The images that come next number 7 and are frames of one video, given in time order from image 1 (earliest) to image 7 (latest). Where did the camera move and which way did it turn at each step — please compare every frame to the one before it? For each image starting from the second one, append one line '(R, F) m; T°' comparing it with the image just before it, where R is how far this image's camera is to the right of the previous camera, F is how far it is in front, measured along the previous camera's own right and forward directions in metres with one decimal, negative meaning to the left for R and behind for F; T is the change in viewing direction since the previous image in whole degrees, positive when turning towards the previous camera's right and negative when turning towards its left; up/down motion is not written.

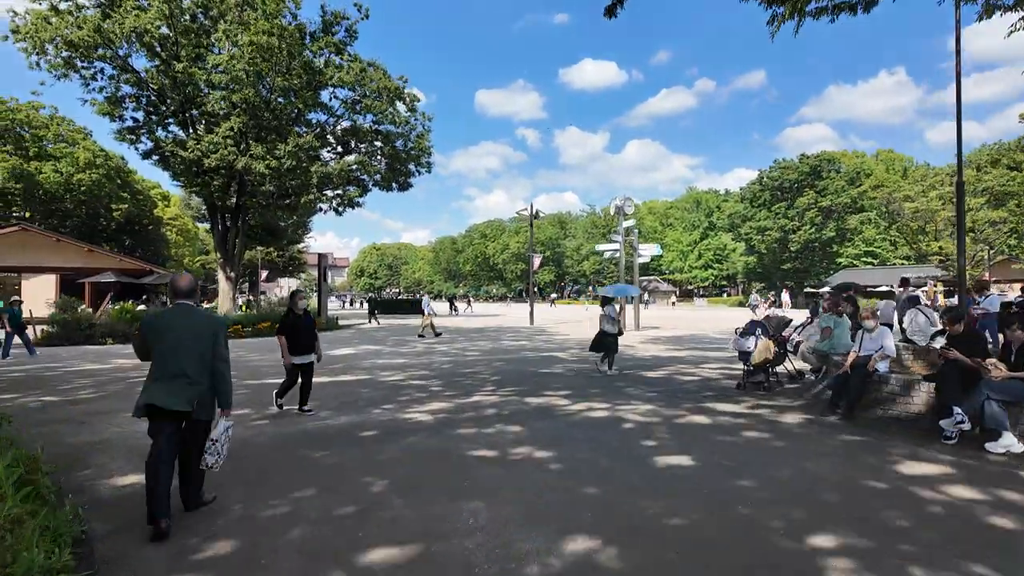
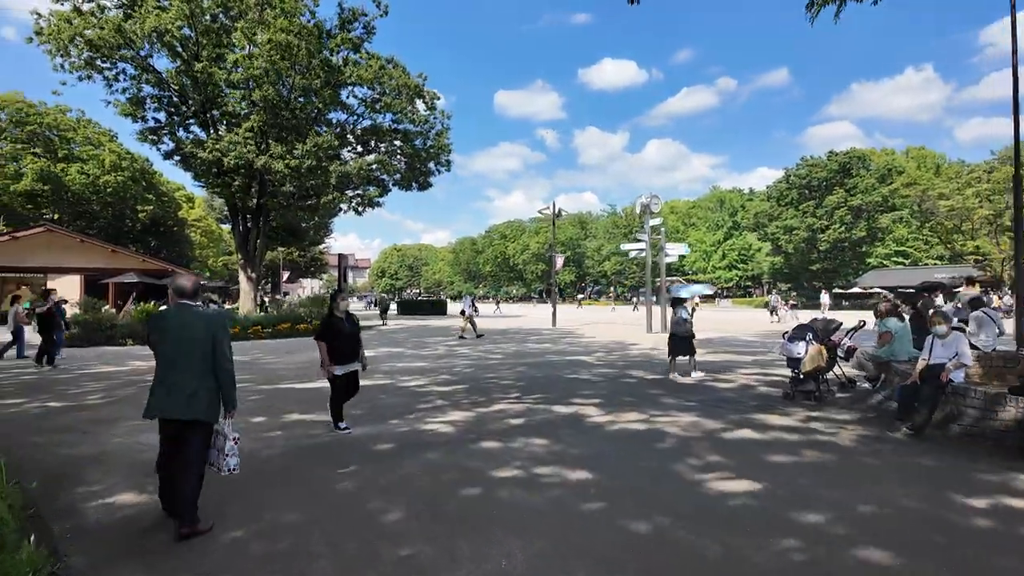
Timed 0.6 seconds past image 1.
(-0.1, +0.6) m; -2°
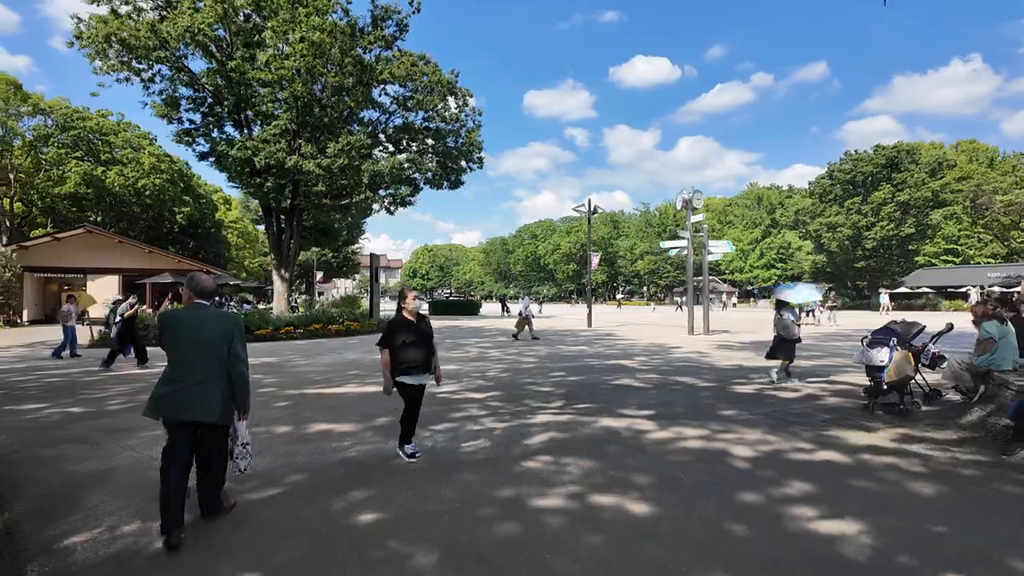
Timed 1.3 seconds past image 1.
(-0.2, +0.7) m; -3°
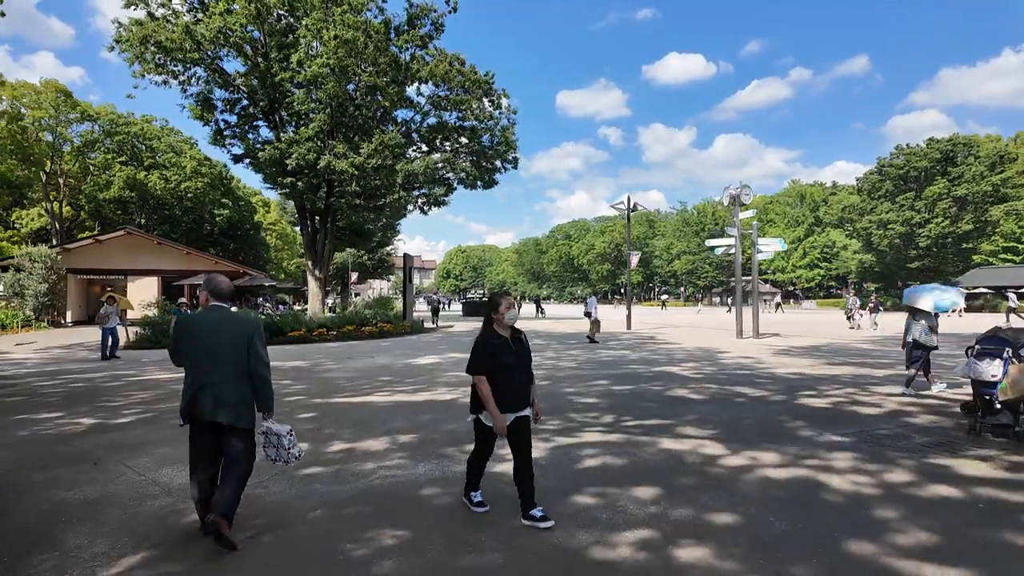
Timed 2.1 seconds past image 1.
(-0.1, +0.8) m; -3°
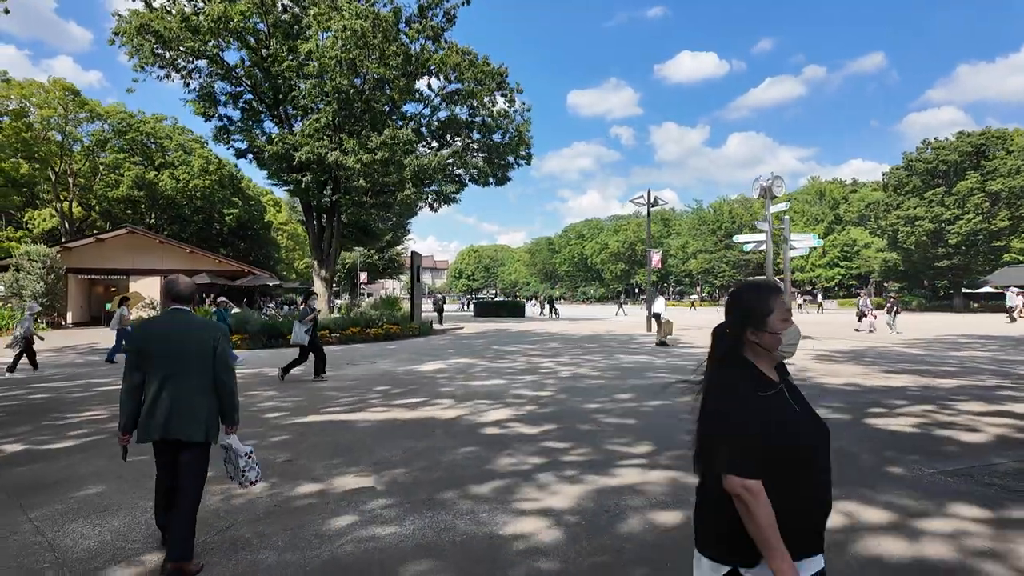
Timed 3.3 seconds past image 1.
(0.0, +1.3) m; -1°
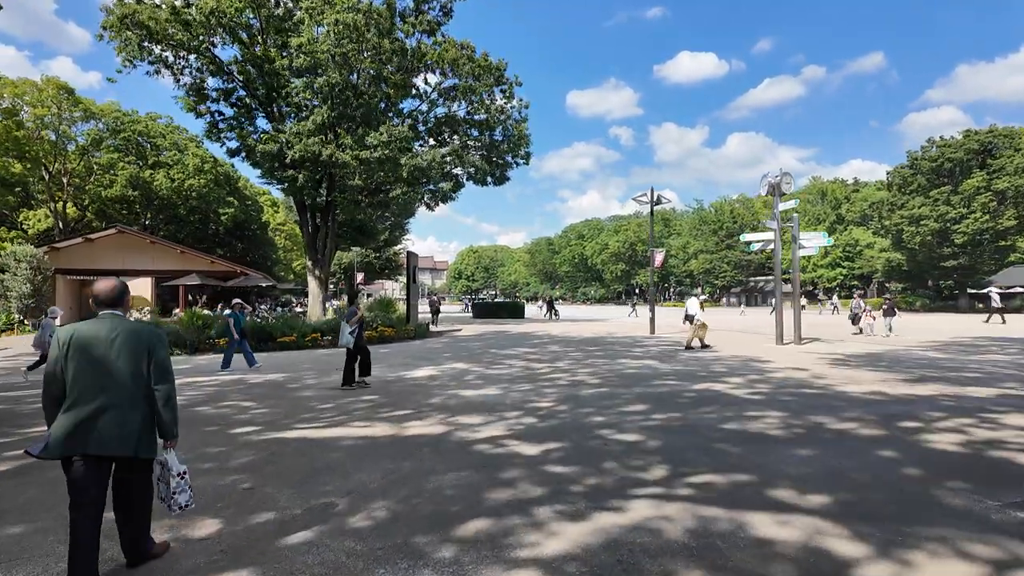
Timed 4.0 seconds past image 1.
(0.0, +0.7) m; 0°
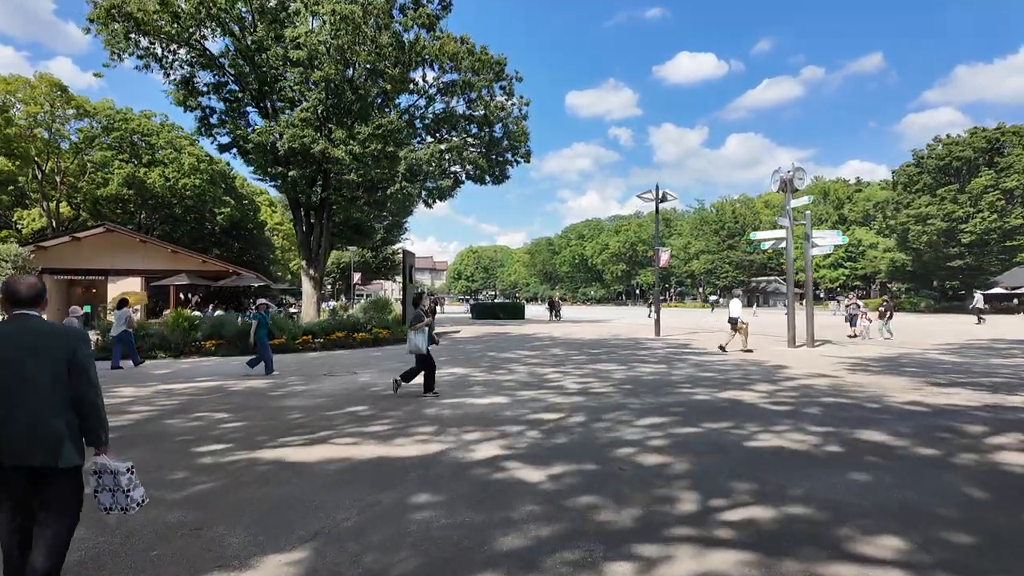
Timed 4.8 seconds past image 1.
(0.0, +0.8) m; 0°
